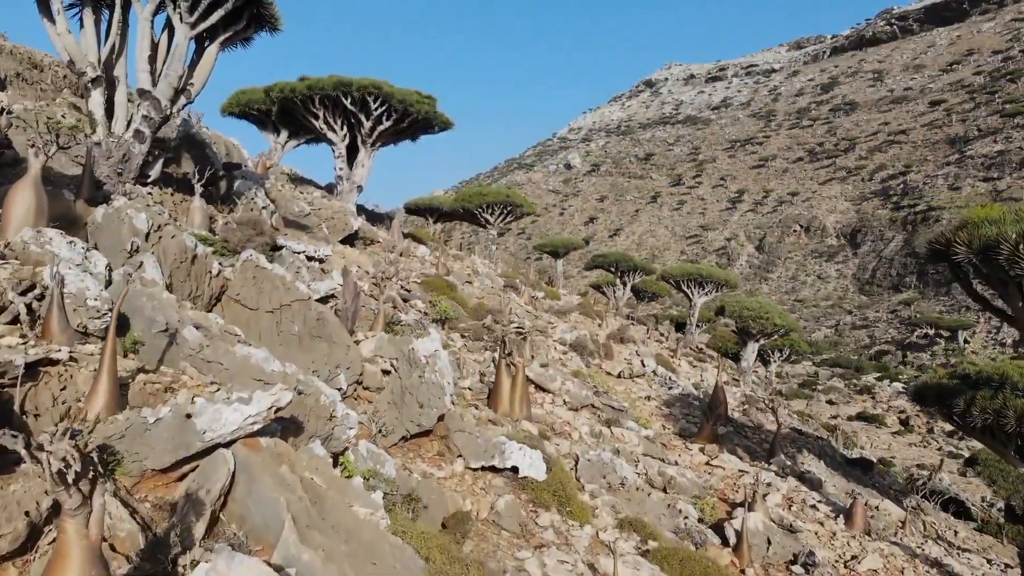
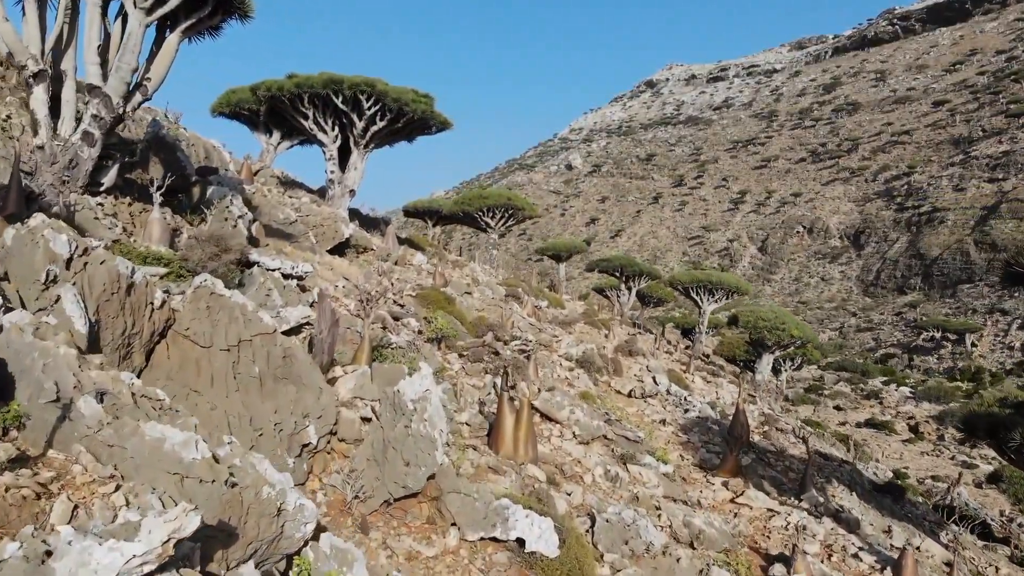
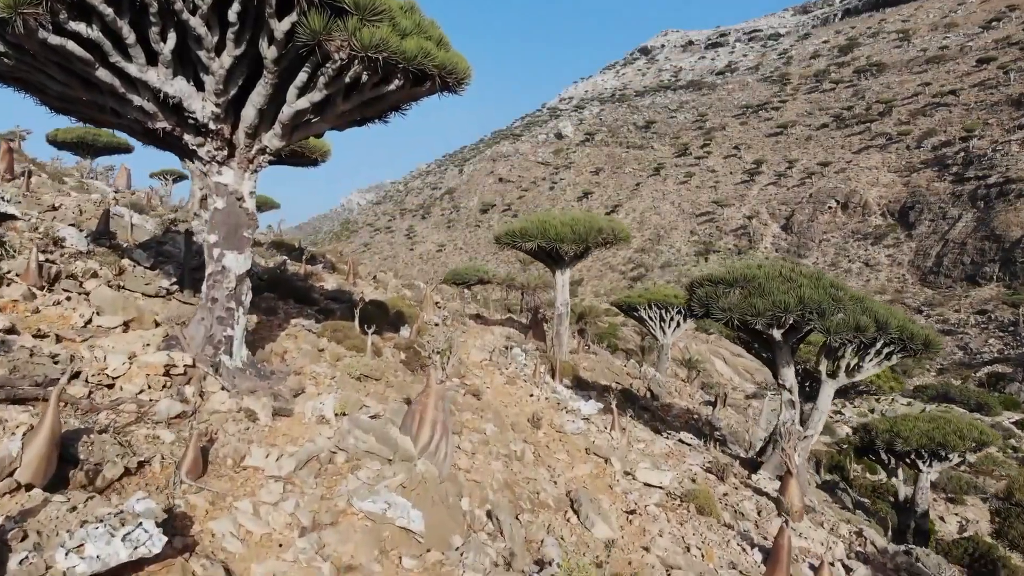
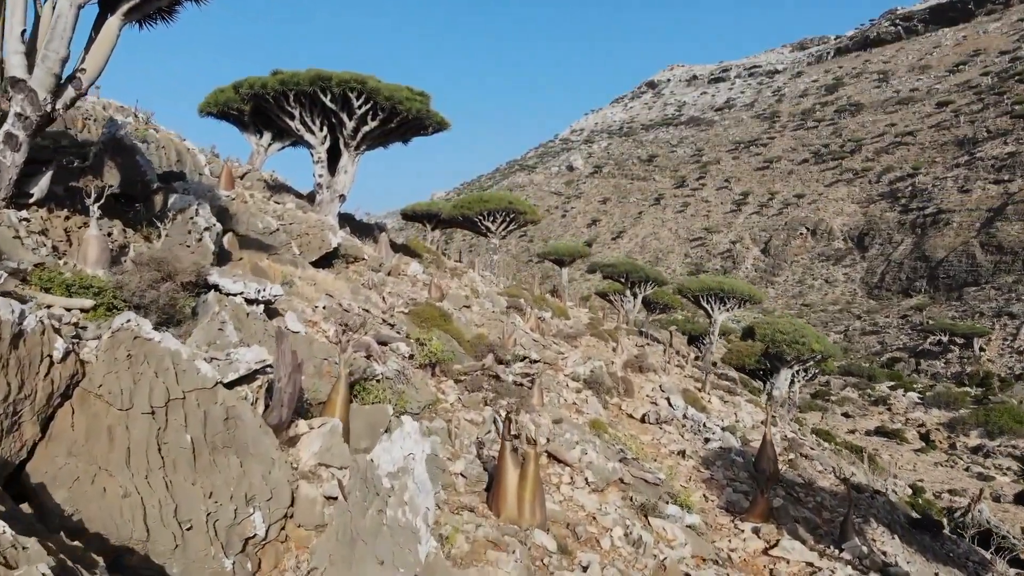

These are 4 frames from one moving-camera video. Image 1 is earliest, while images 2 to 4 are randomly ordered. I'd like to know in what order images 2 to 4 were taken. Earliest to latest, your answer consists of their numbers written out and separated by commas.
2, 4, 3
